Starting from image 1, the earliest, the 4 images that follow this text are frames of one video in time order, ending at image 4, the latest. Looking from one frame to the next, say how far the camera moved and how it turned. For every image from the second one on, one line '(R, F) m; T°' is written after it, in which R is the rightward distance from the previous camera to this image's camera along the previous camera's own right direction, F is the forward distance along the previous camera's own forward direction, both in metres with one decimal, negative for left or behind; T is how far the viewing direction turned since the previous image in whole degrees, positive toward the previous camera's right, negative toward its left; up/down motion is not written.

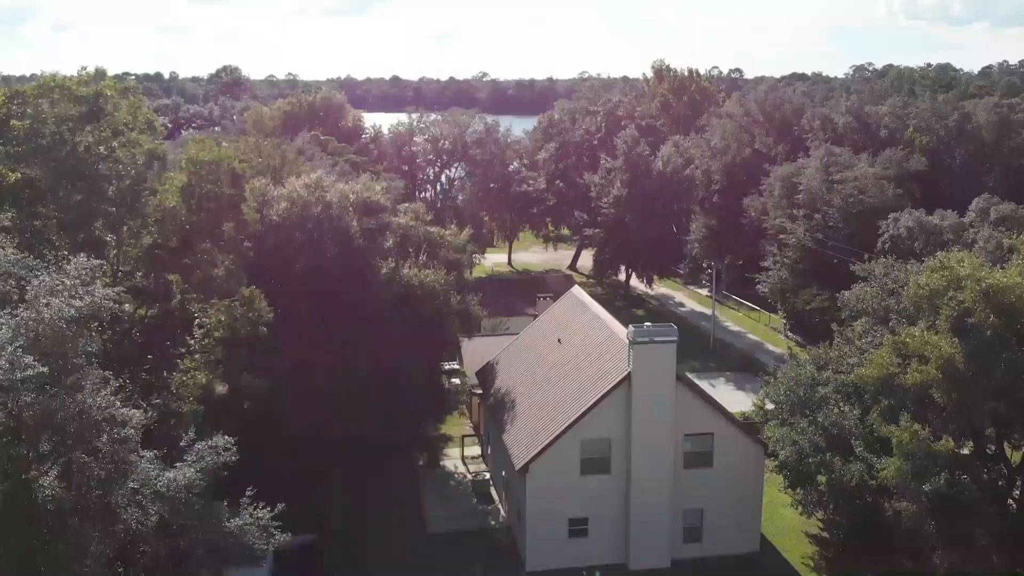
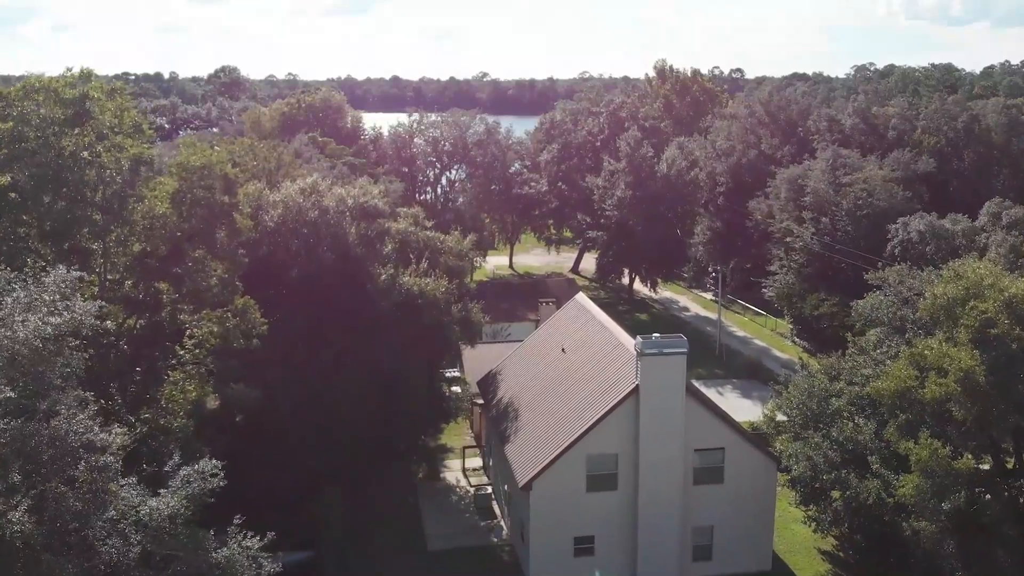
(0.0, +0.6) m; 0°
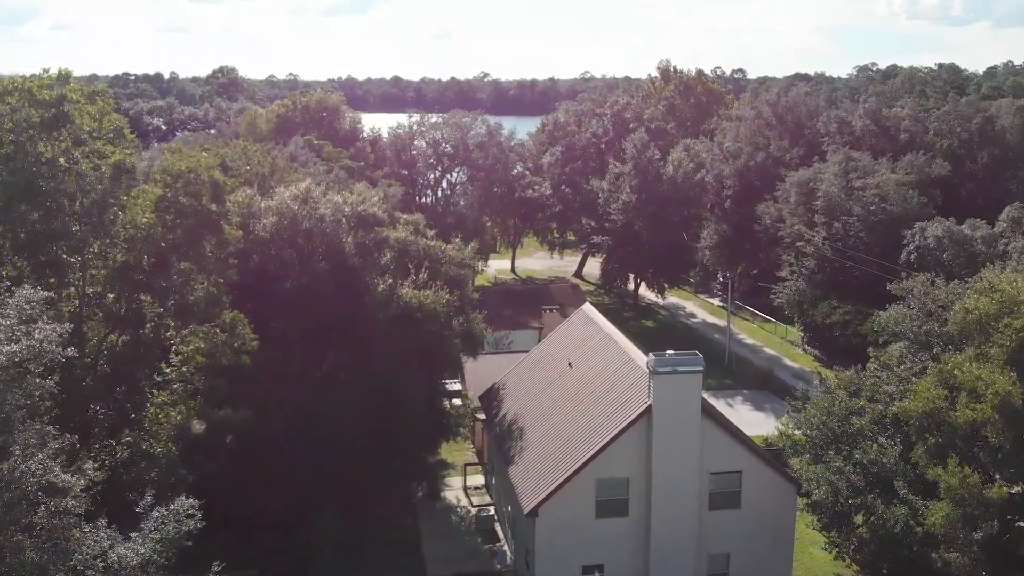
(-0.1, +0.8) m; 0°
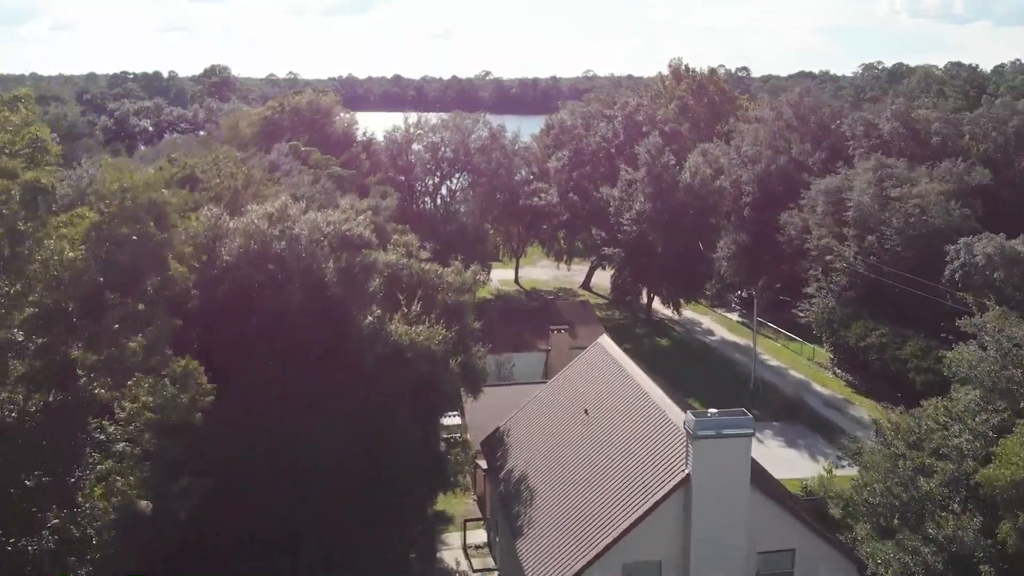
(-0.1, +2.3) m; 0°
